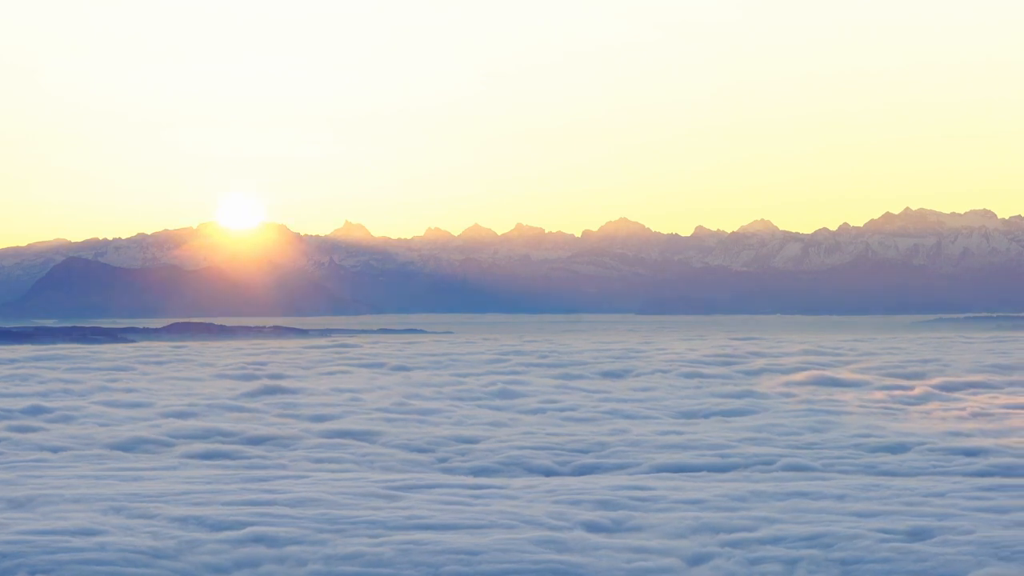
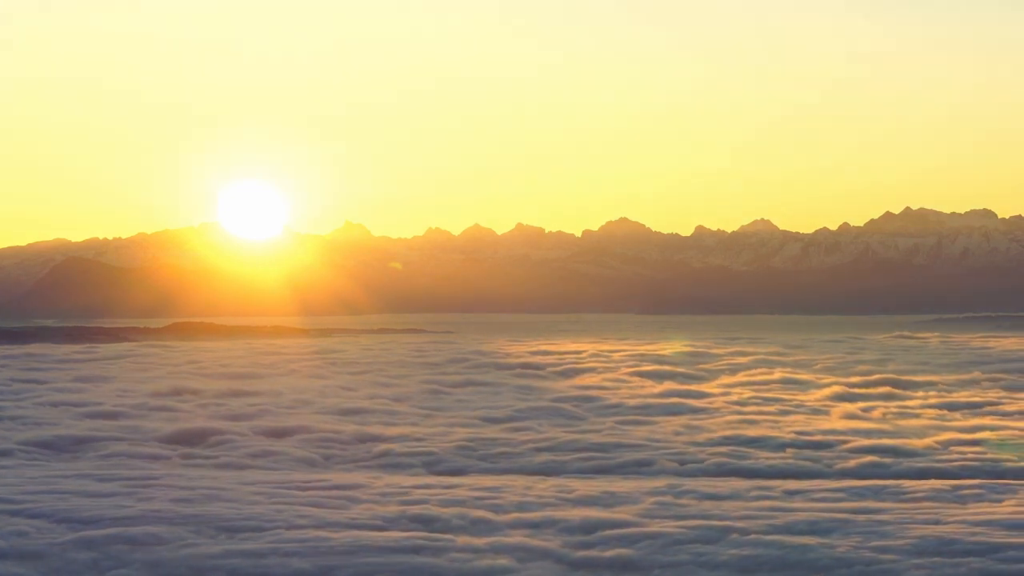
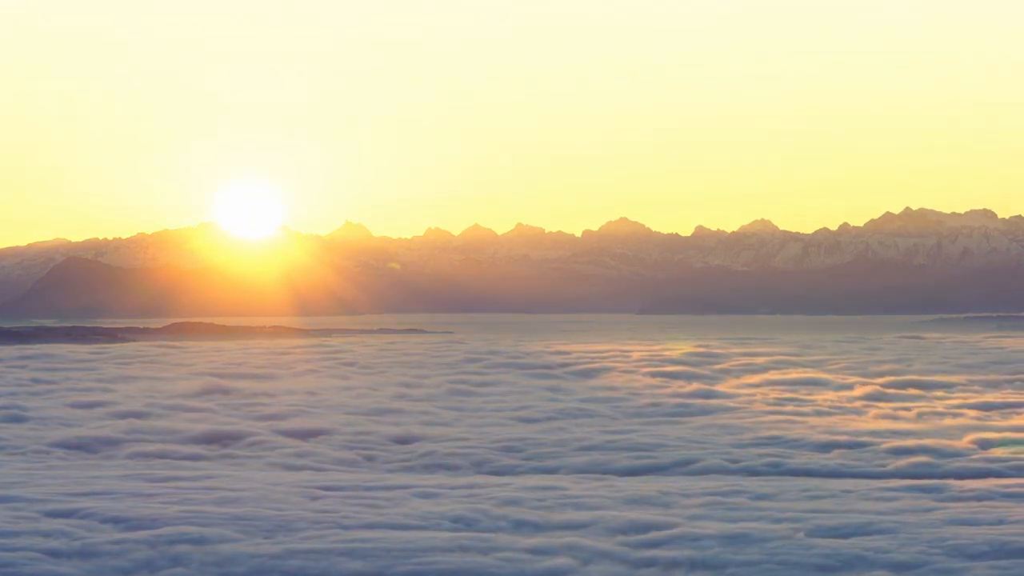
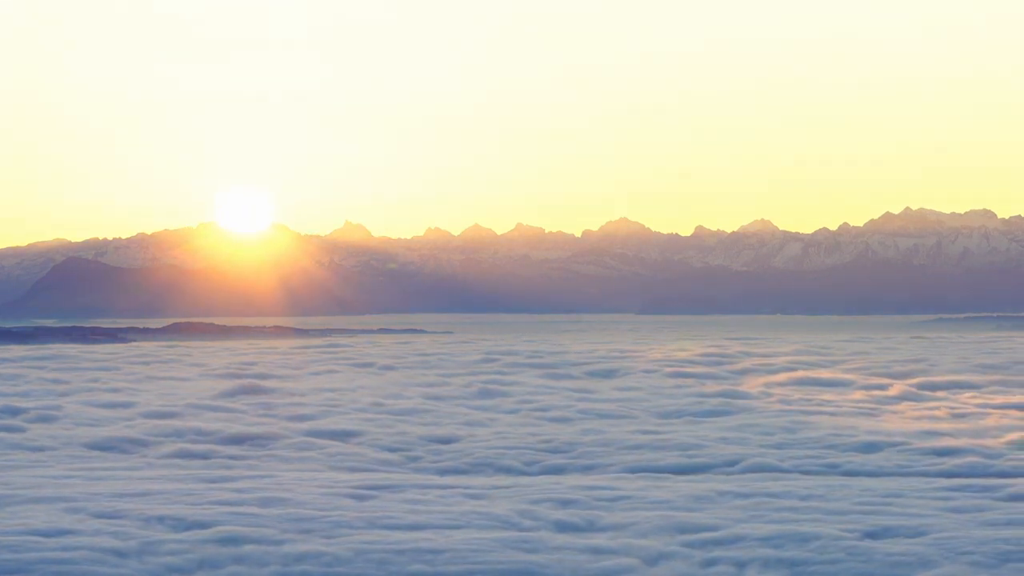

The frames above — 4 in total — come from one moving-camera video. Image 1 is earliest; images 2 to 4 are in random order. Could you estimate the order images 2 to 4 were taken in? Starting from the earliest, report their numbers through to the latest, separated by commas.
4, 3, 2
